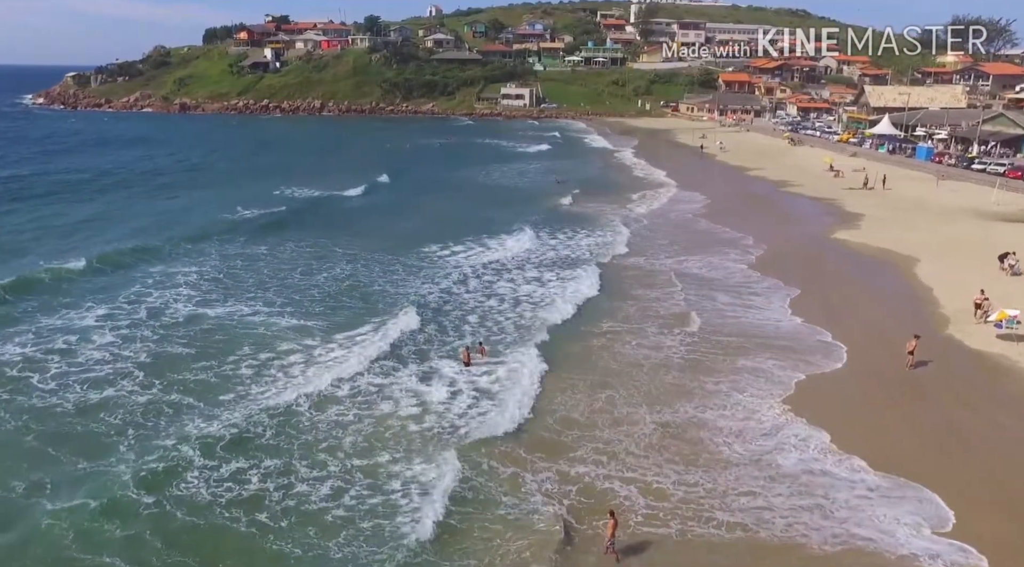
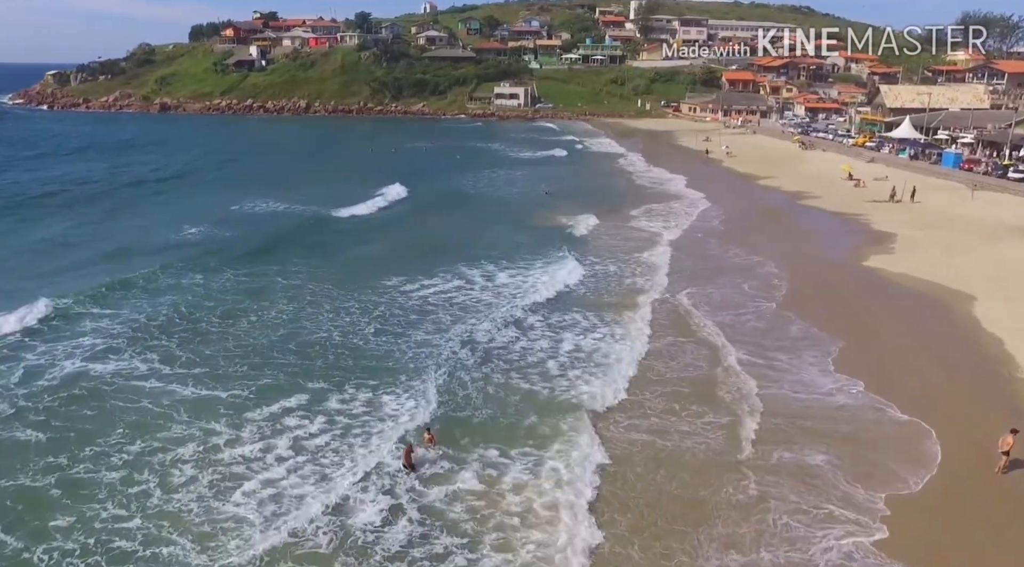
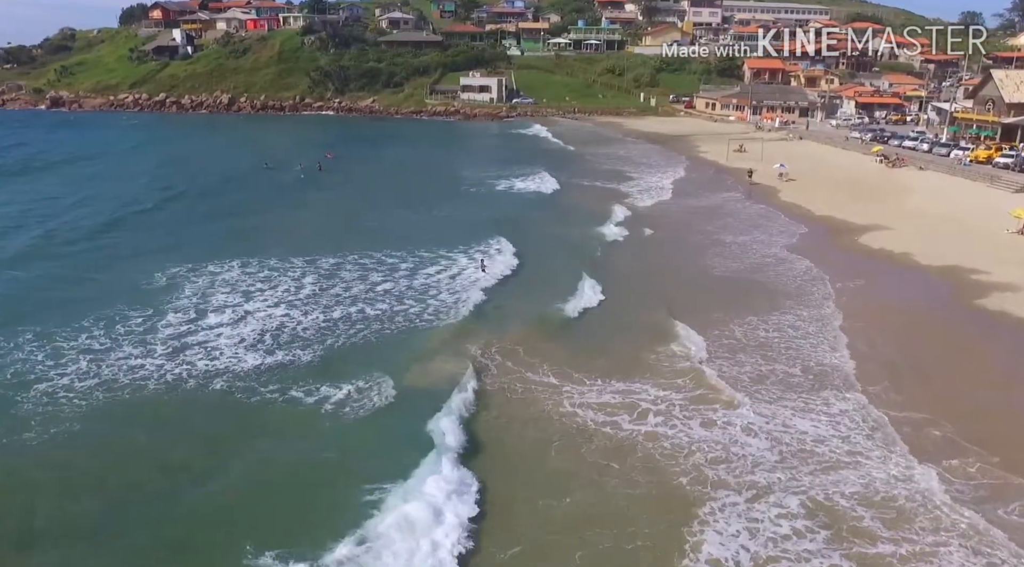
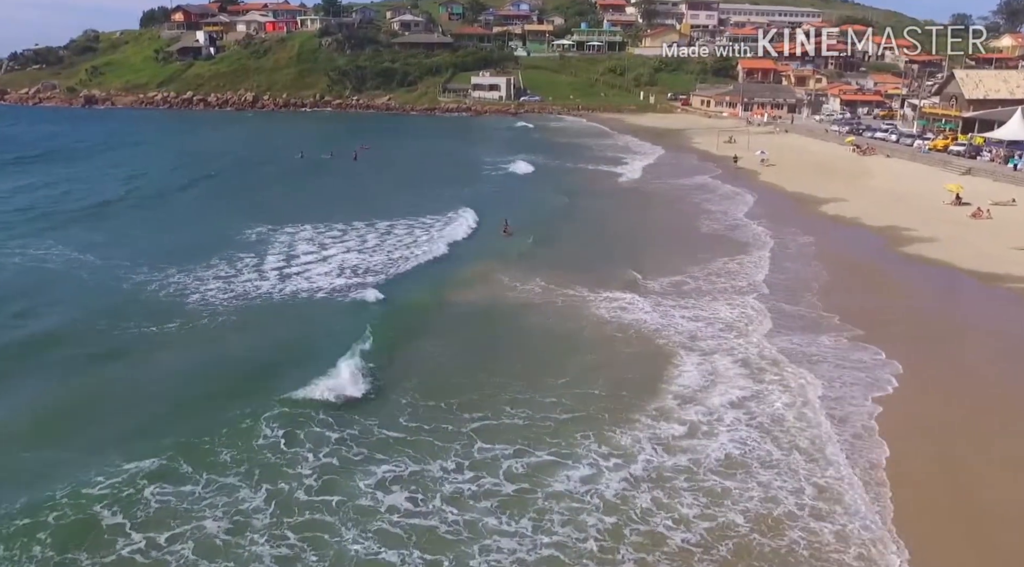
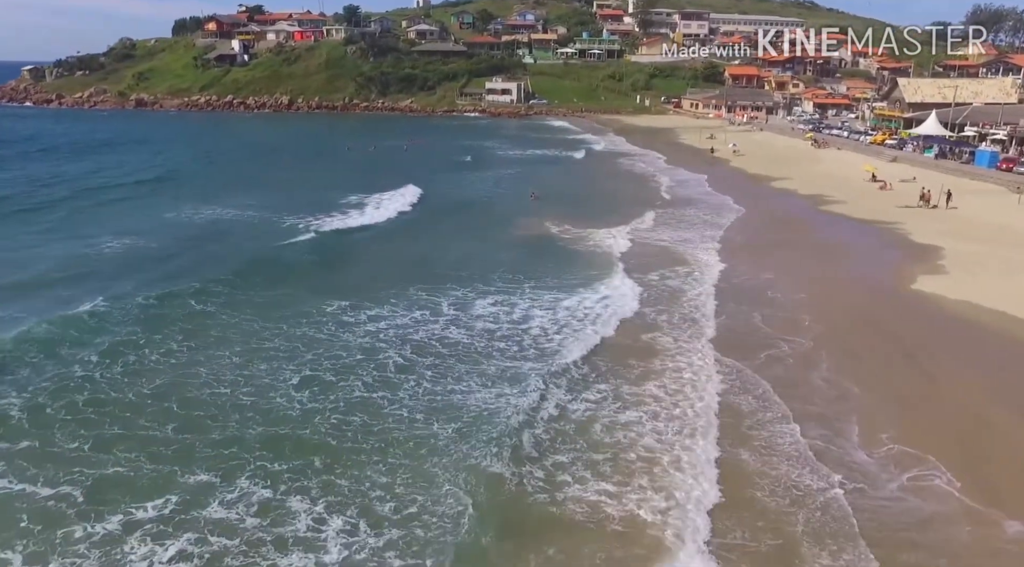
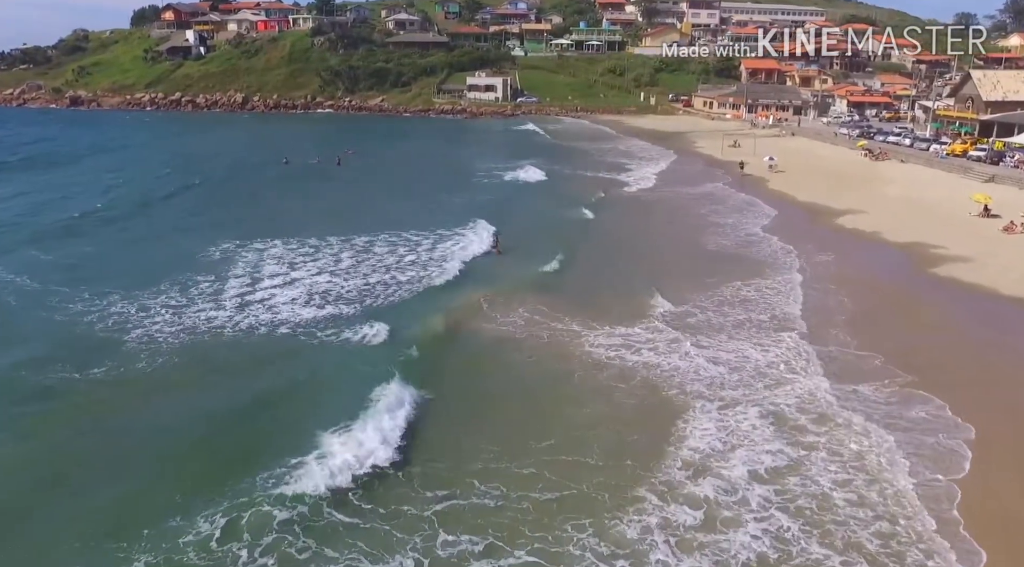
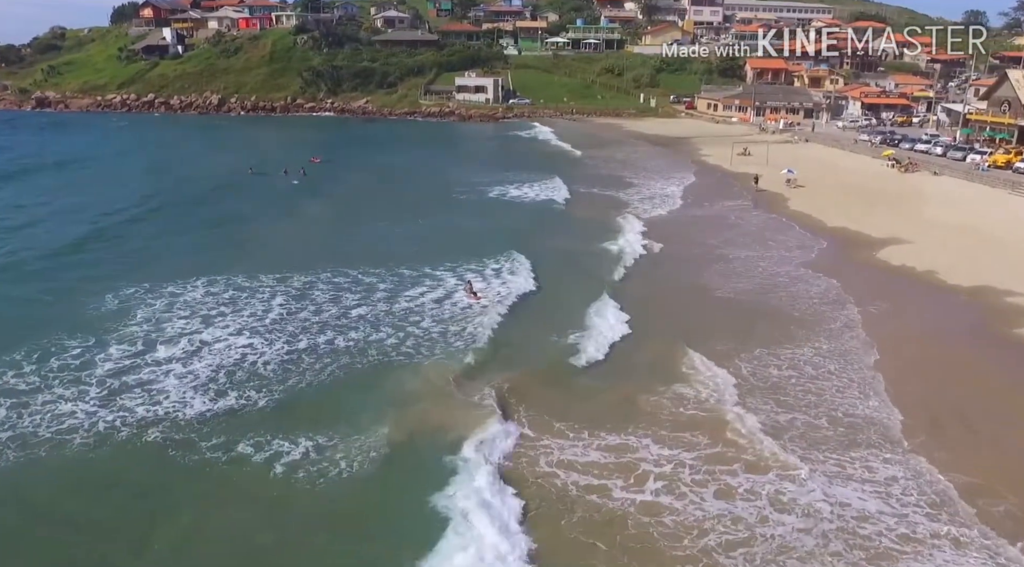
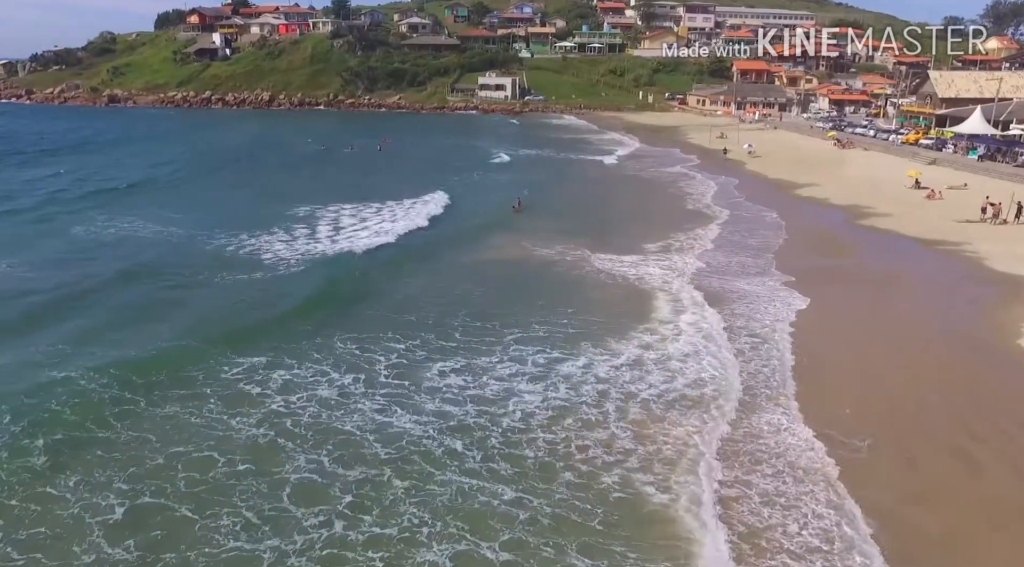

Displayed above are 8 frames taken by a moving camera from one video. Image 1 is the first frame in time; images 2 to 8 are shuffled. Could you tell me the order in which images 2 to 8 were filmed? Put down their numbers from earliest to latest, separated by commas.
2, 5, 8, 4, 6, 3, 7
